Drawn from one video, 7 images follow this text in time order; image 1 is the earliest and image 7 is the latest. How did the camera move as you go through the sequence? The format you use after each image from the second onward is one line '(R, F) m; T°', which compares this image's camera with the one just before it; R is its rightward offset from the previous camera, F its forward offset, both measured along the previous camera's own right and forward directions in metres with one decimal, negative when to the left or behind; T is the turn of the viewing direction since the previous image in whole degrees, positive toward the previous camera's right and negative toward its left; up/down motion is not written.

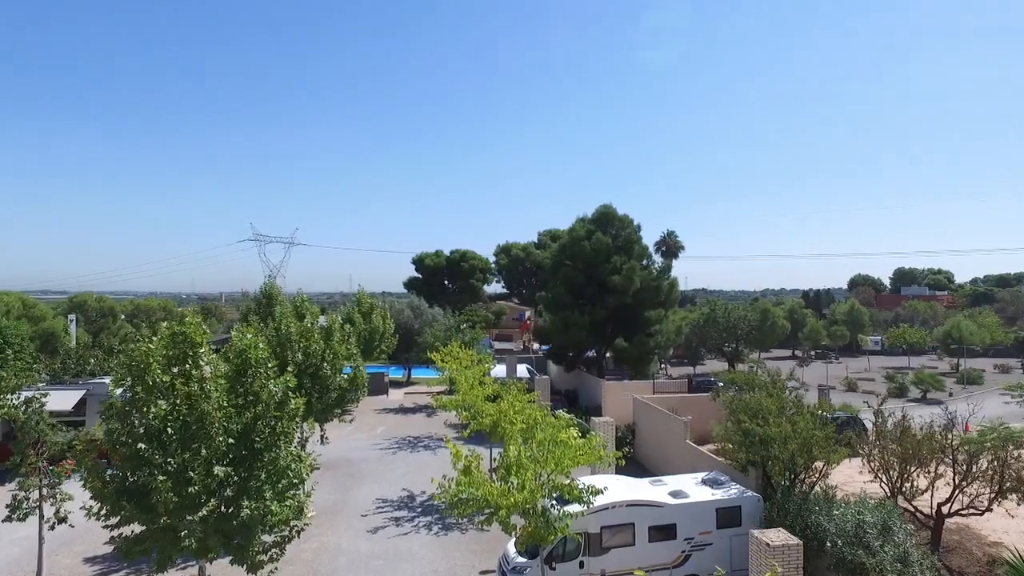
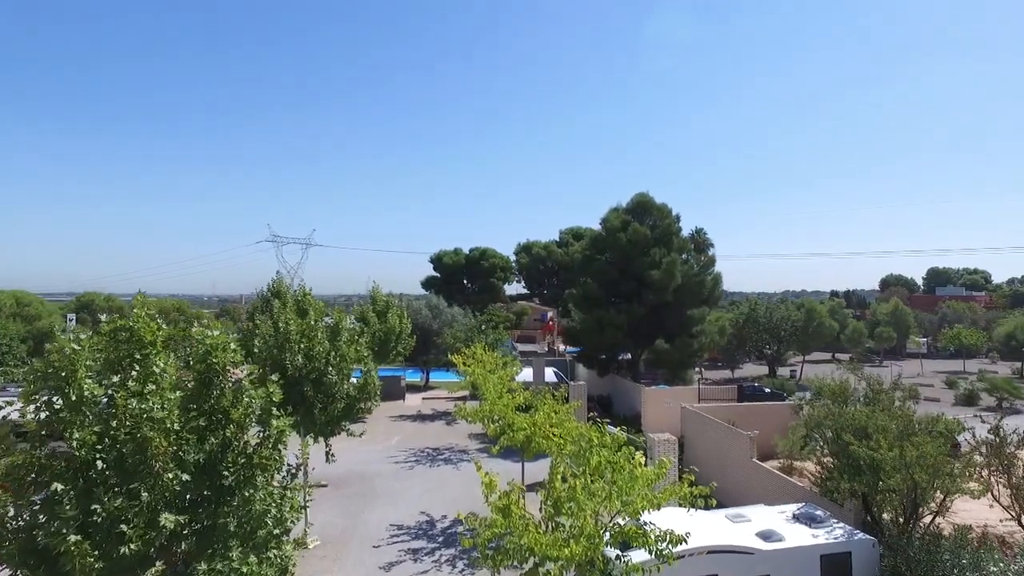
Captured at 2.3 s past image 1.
(-0.4, +2.3) m; -2°
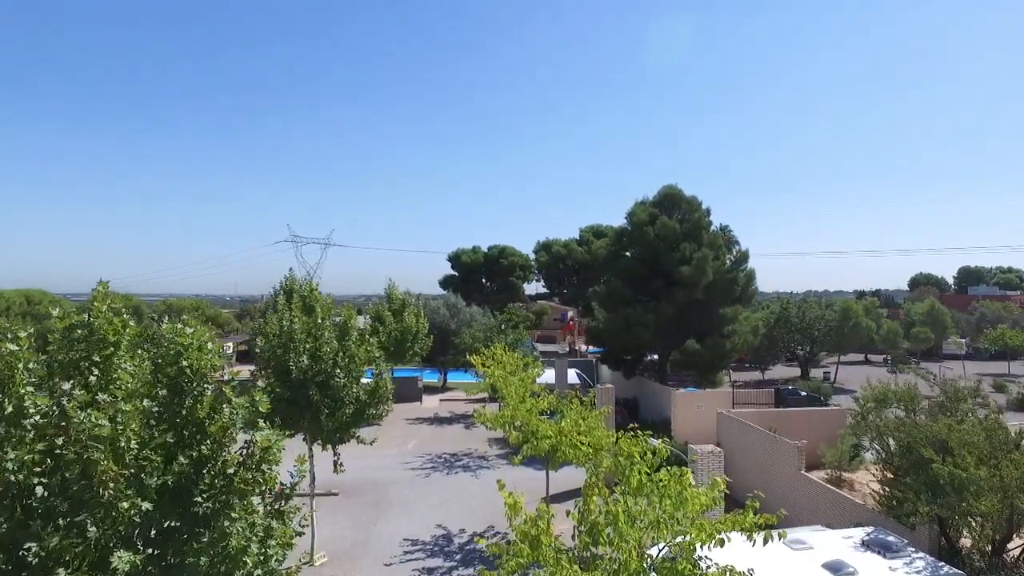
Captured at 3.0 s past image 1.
(-0.1, +1.1) m; -2°
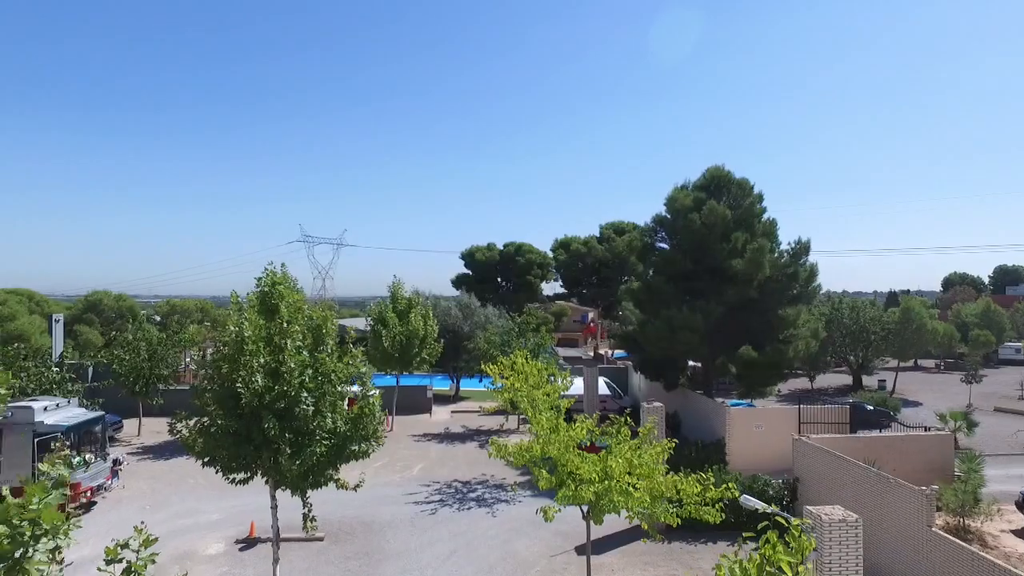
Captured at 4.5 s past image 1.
(-0.2, +3.1) m; -1°
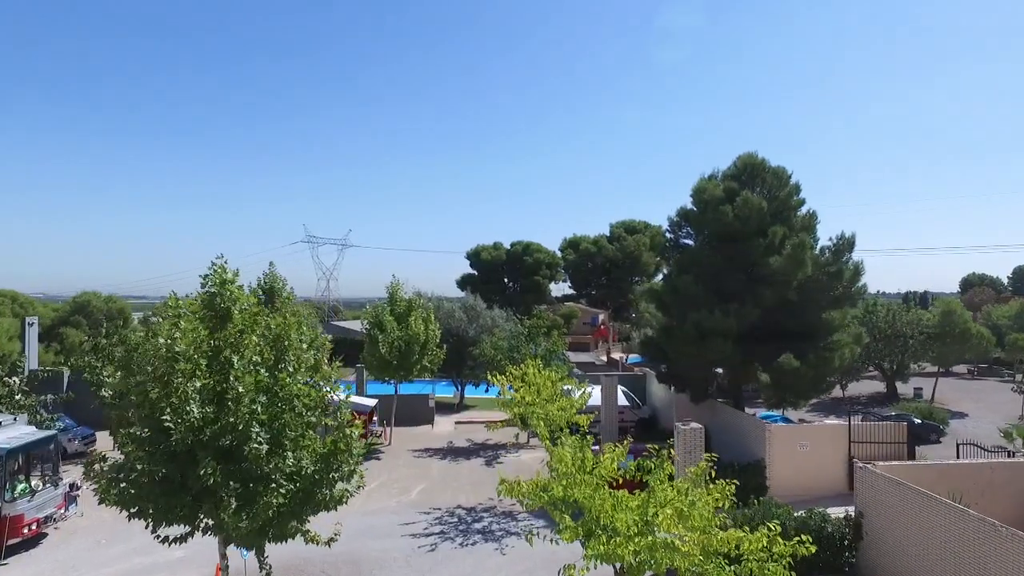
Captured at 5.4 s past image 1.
(-0.1, +2.0) m; -1°
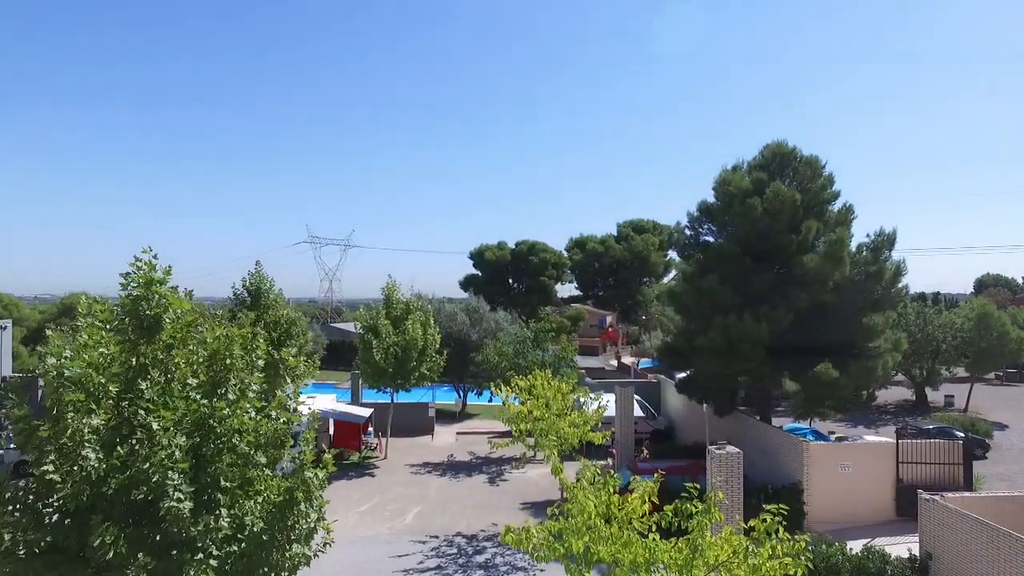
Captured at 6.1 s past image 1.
(0.0, +1.6) m; 0°
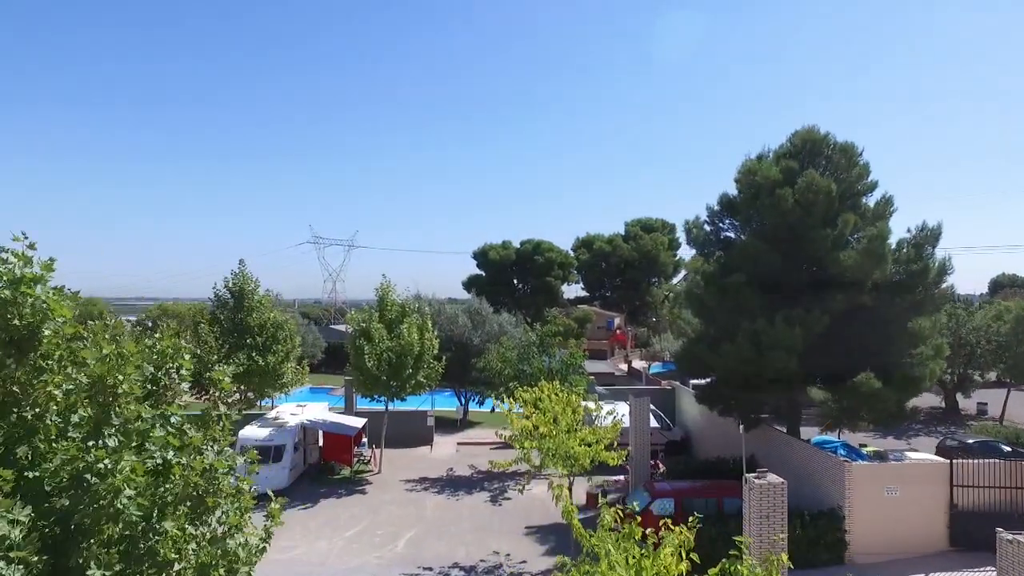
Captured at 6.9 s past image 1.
(0.0, +1.5) m; 0°
